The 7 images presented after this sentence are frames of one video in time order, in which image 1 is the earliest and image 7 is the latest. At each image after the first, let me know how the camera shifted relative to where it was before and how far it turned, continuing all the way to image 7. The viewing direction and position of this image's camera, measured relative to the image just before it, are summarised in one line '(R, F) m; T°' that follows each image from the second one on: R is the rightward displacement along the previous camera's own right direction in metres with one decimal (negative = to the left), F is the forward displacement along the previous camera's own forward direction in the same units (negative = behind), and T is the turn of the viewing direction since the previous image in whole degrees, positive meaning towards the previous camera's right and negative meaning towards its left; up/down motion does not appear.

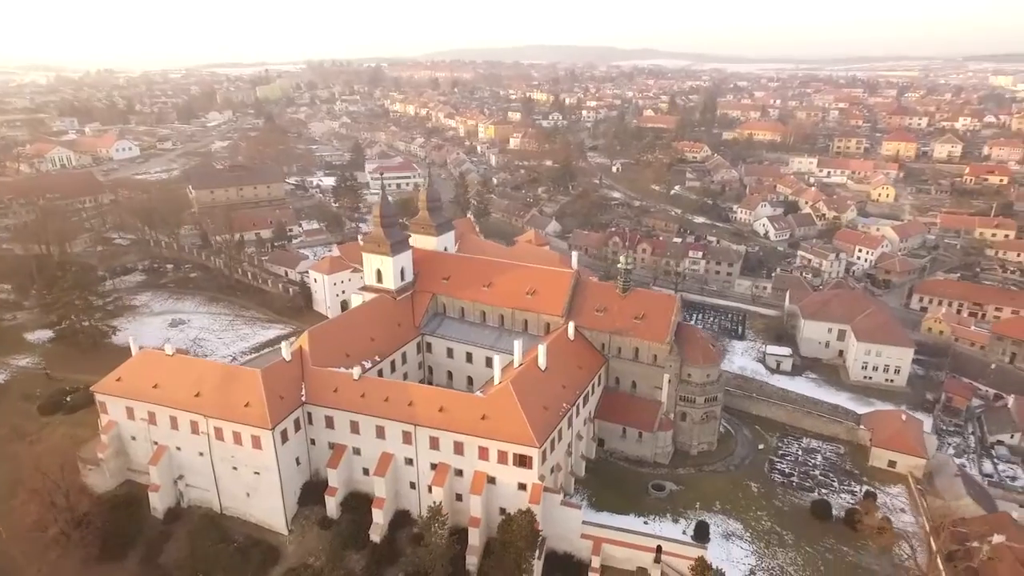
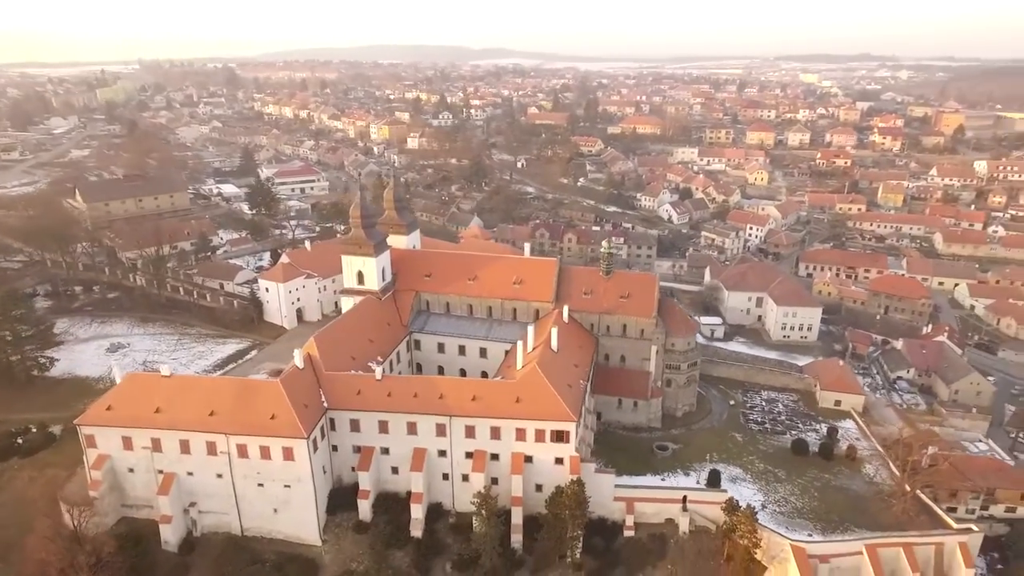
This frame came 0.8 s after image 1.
(-7.2, -0.6) m; +12°
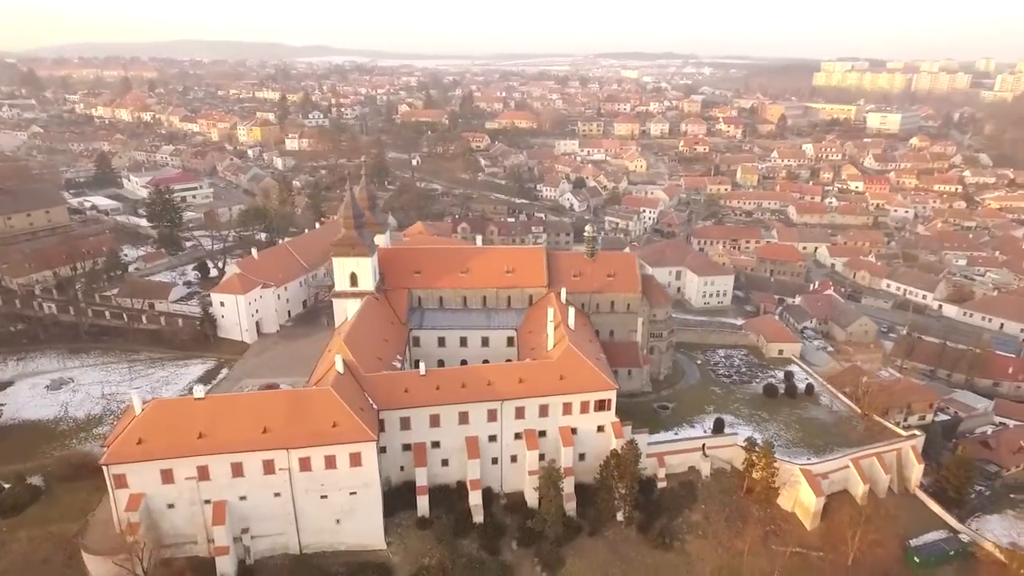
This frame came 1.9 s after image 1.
(-9.2, -0.2) m; +14°
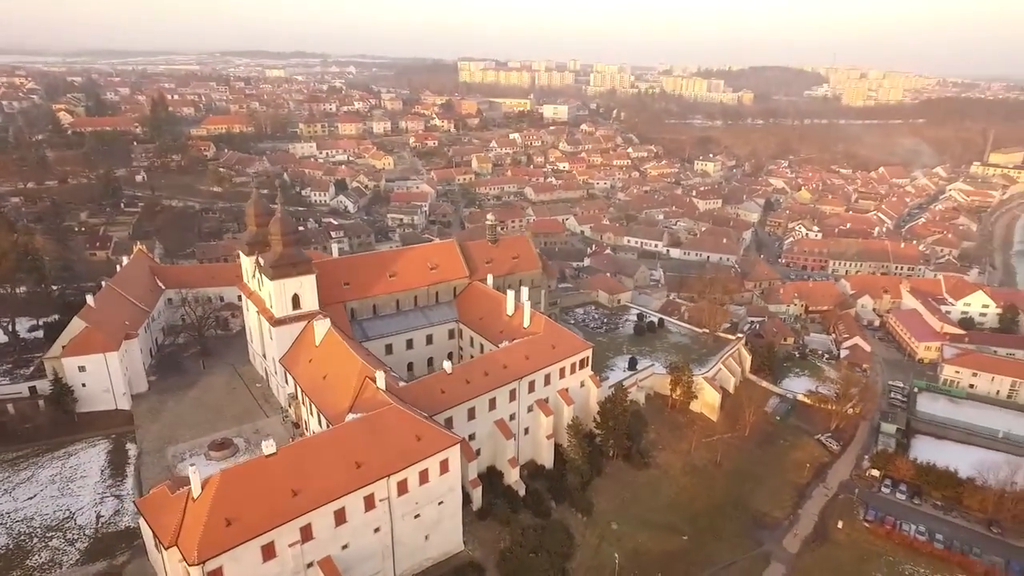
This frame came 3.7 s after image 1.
(-15.8, +2.2) m; +30°
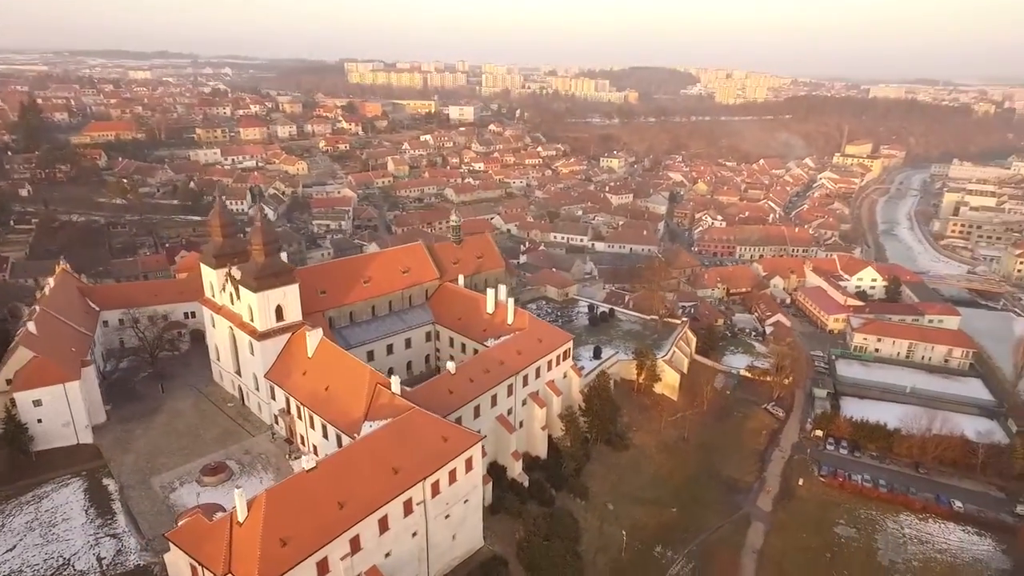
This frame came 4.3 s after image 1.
(-5.0, -0.3) m; +10°
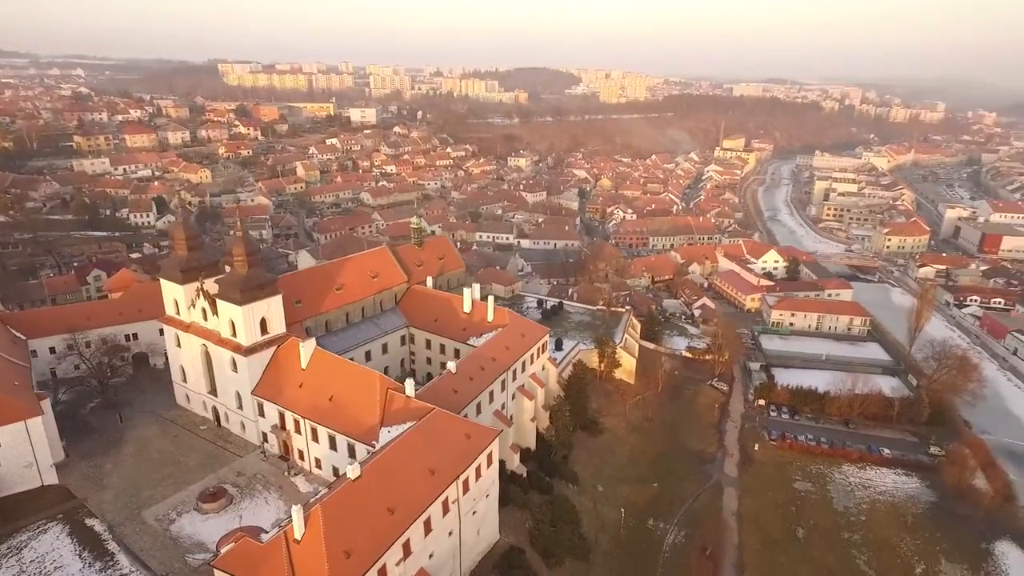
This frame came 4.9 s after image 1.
(-5.0, -0.3) m; +10°
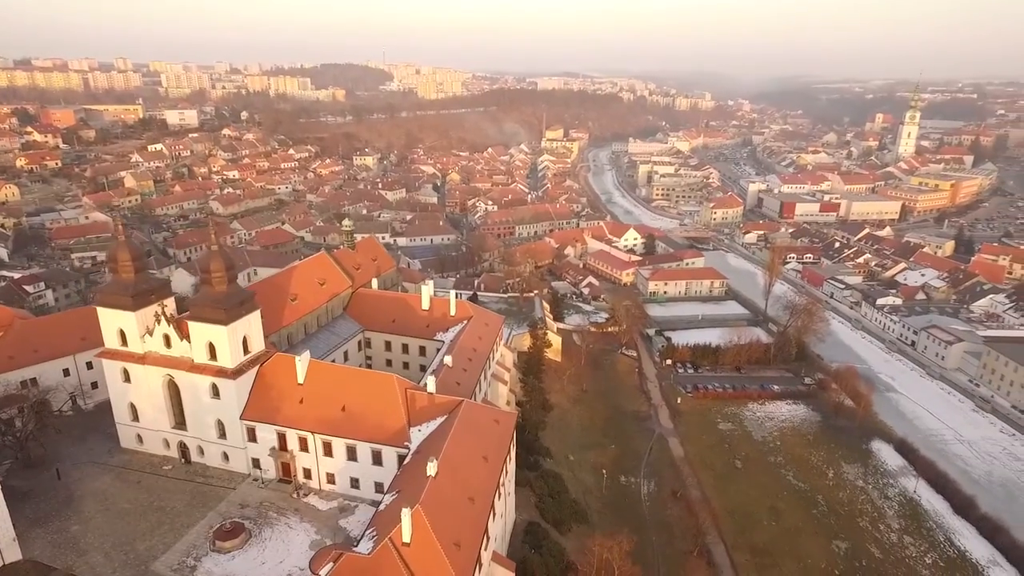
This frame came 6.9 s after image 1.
(-8.0, -0.2) m; +16°
